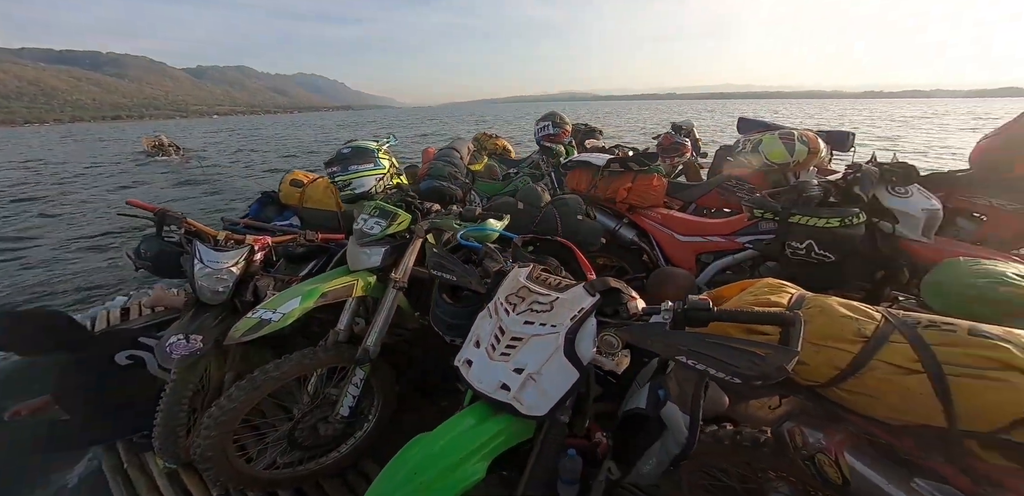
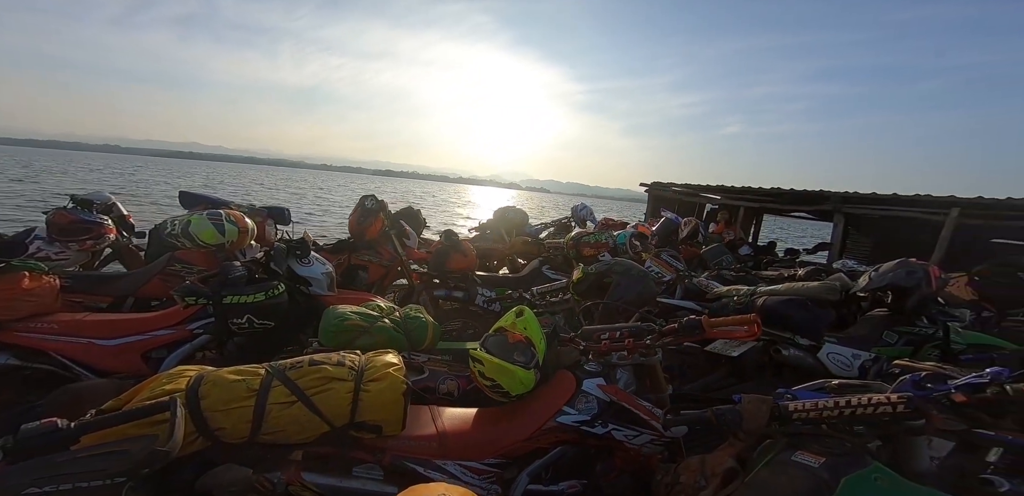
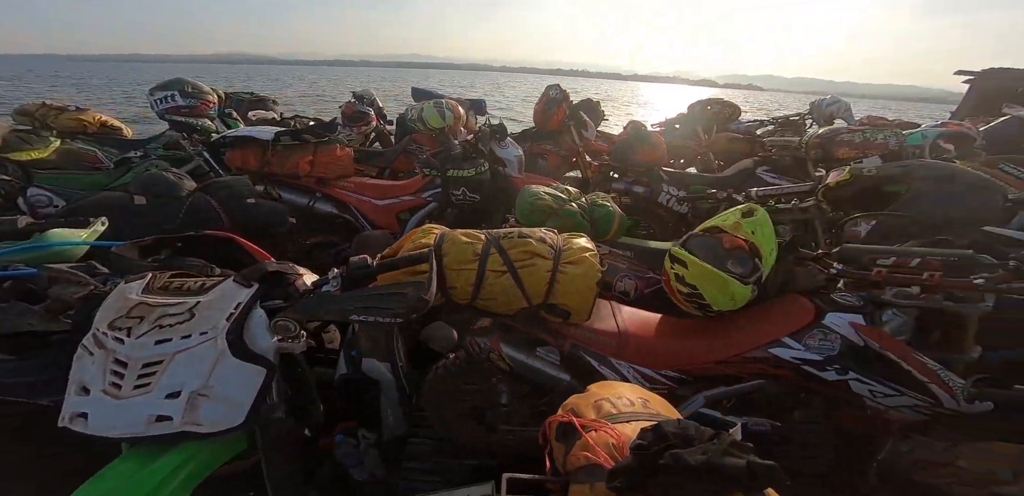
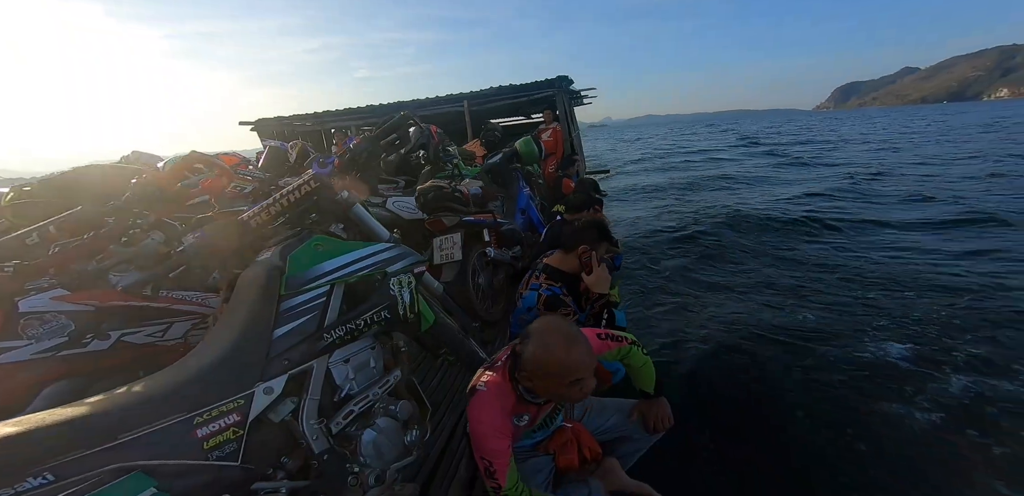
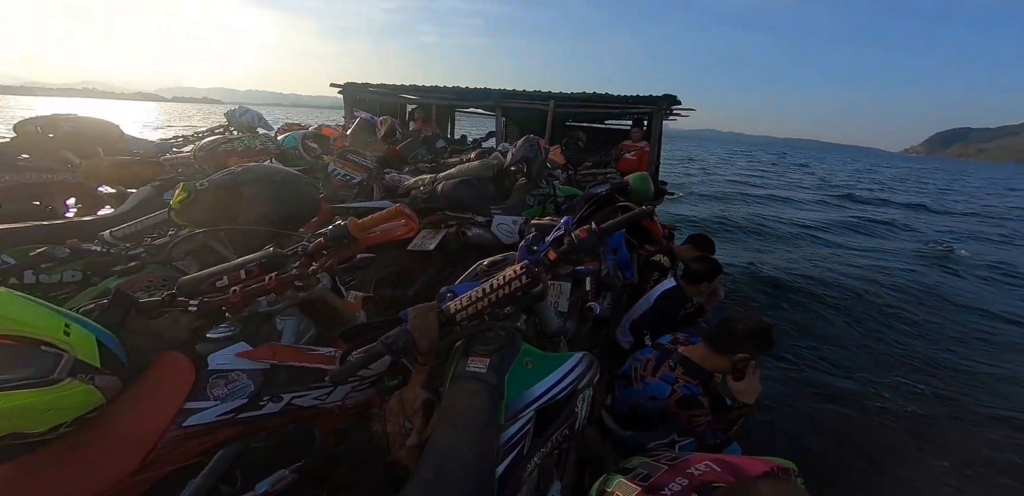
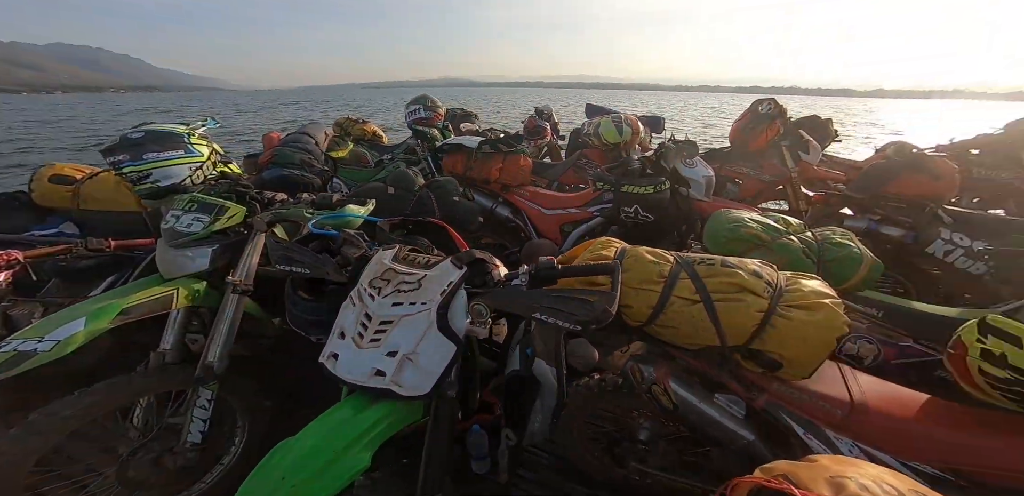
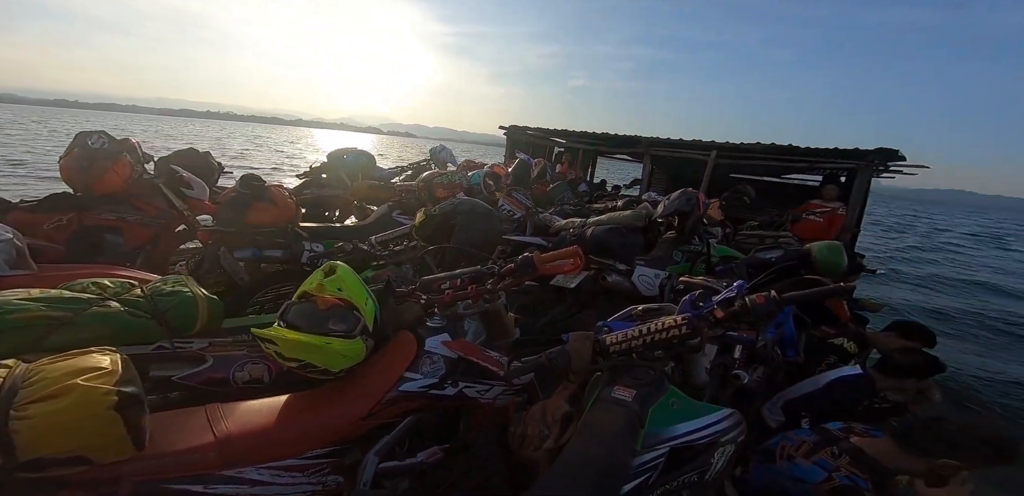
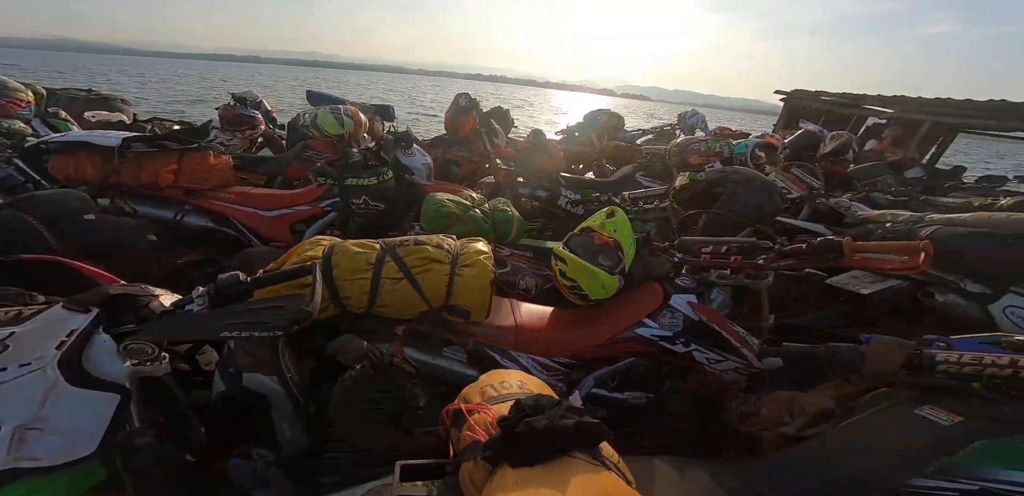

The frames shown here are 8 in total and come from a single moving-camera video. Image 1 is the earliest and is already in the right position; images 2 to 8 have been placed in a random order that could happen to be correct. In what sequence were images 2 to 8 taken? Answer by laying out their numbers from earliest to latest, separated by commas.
6, 3, 8, 2, 7, 5, 4
